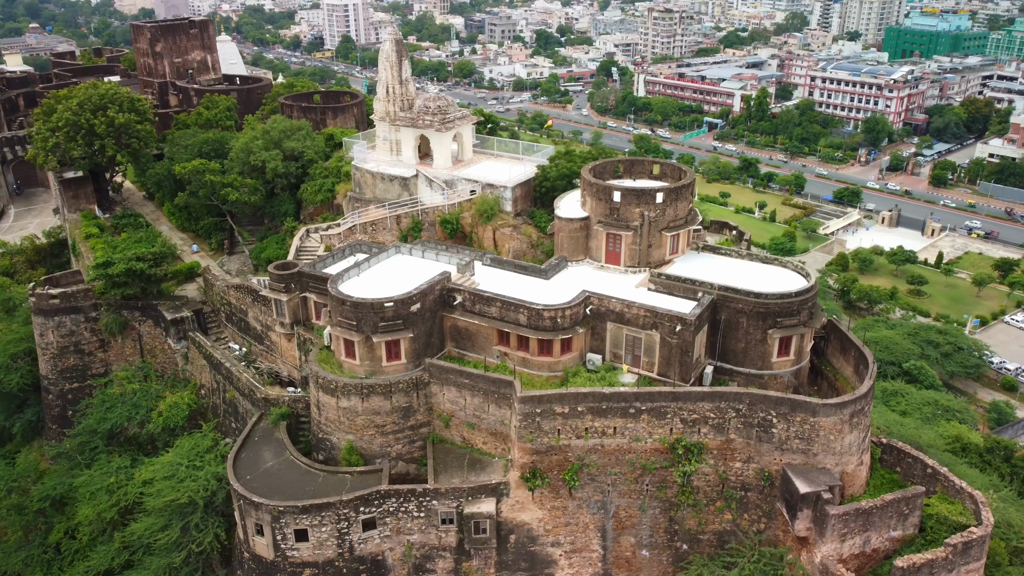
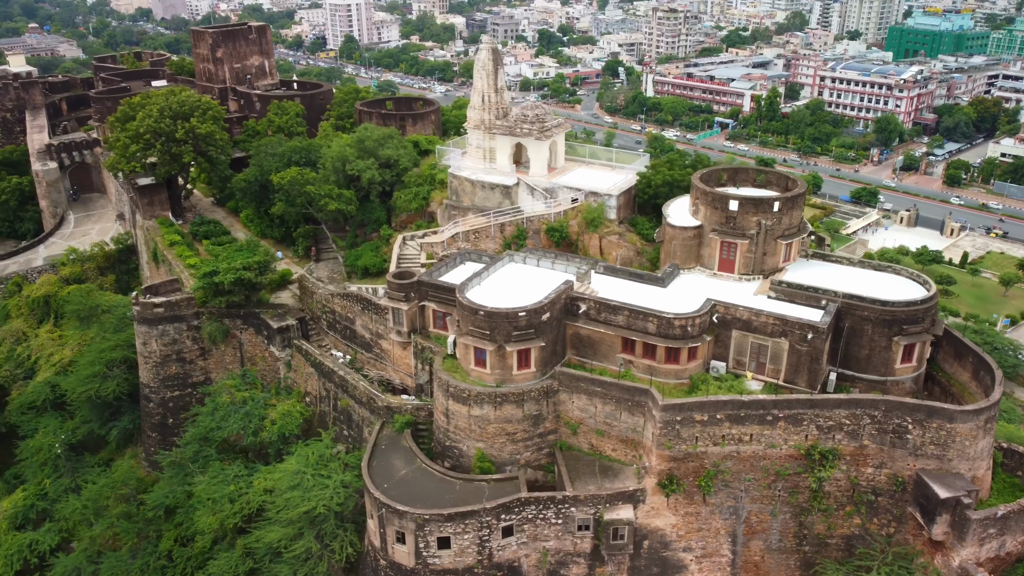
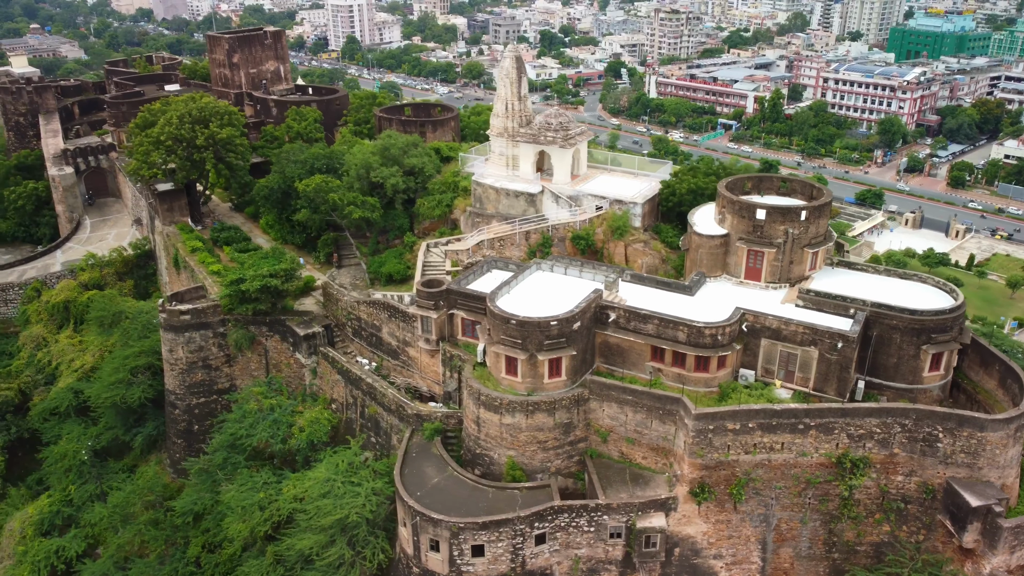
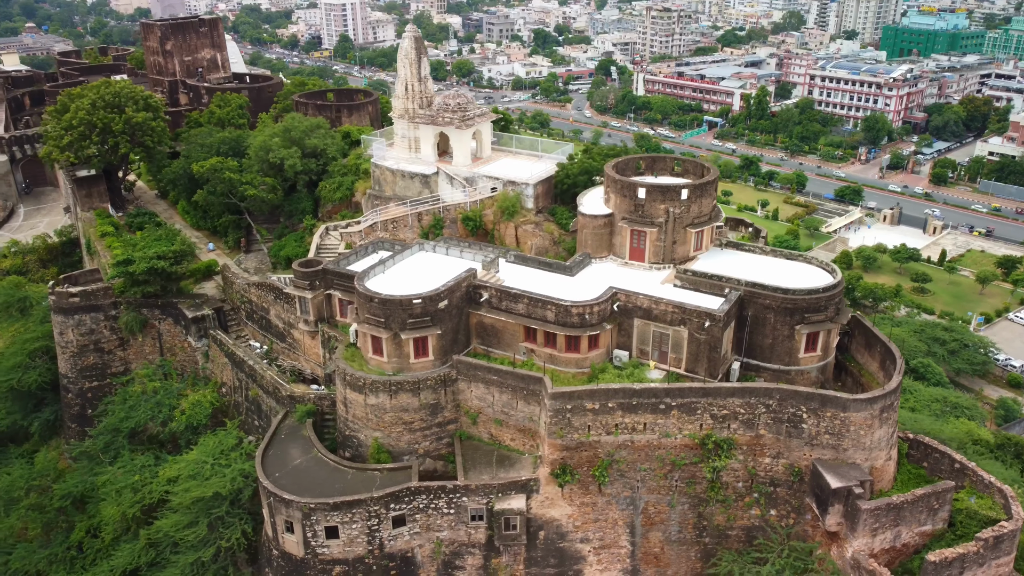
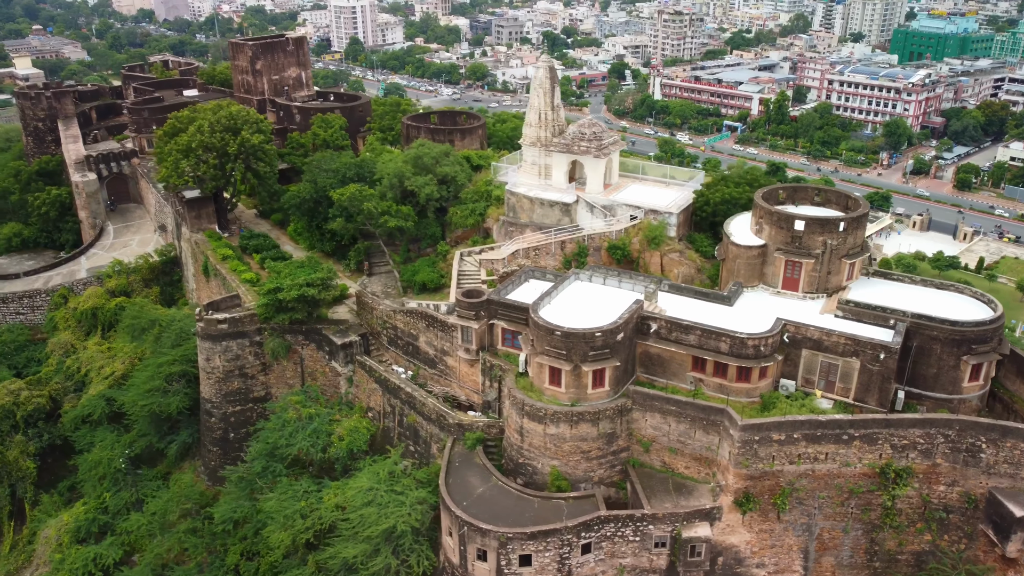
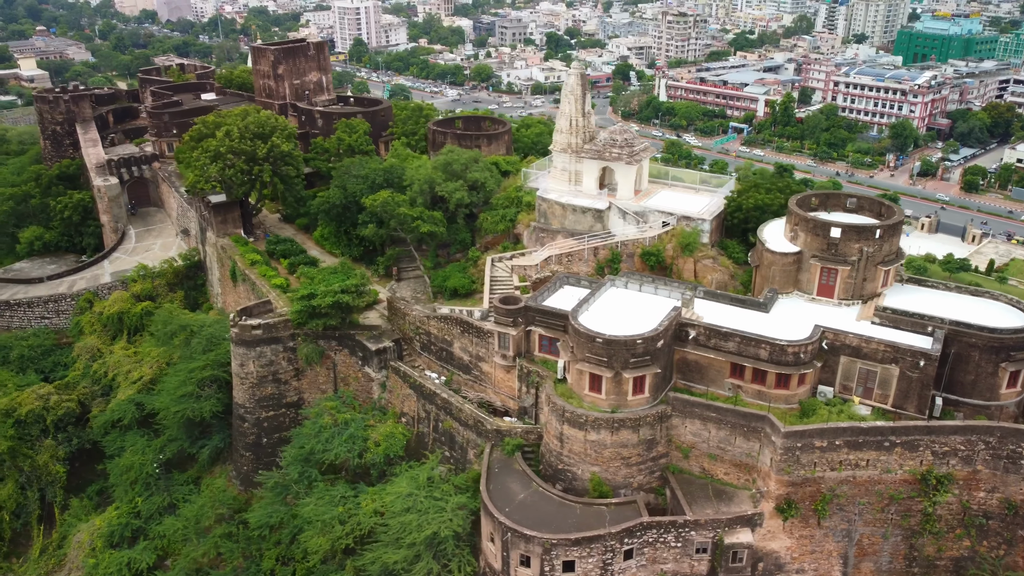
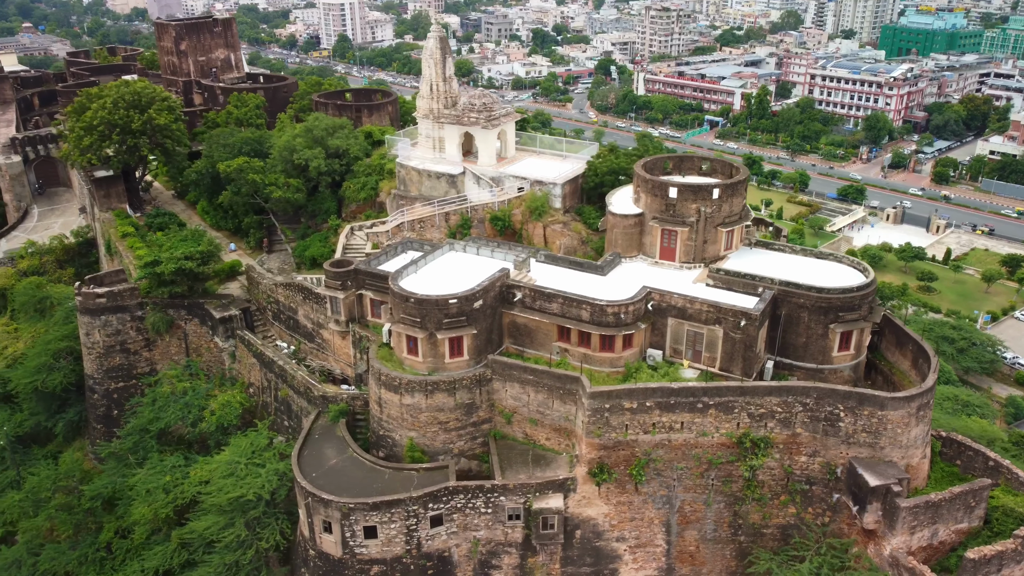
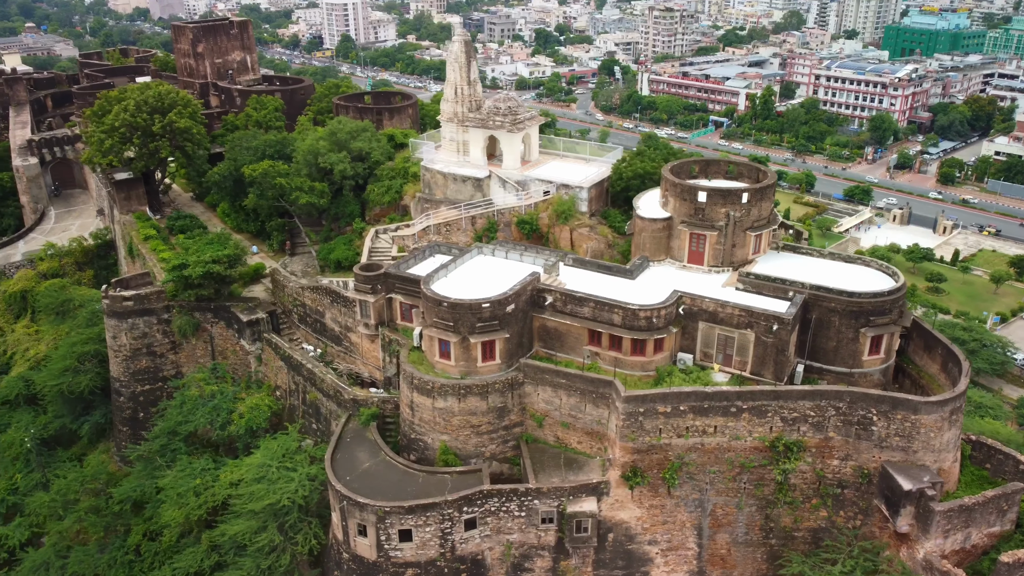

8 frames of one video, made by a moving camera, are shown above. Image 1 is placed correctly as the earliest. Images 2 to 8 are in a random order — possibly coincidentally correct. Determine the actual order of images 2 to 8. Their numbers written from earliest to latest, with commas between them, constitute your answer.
4, 7, 8, 2, 3, 5, 6
